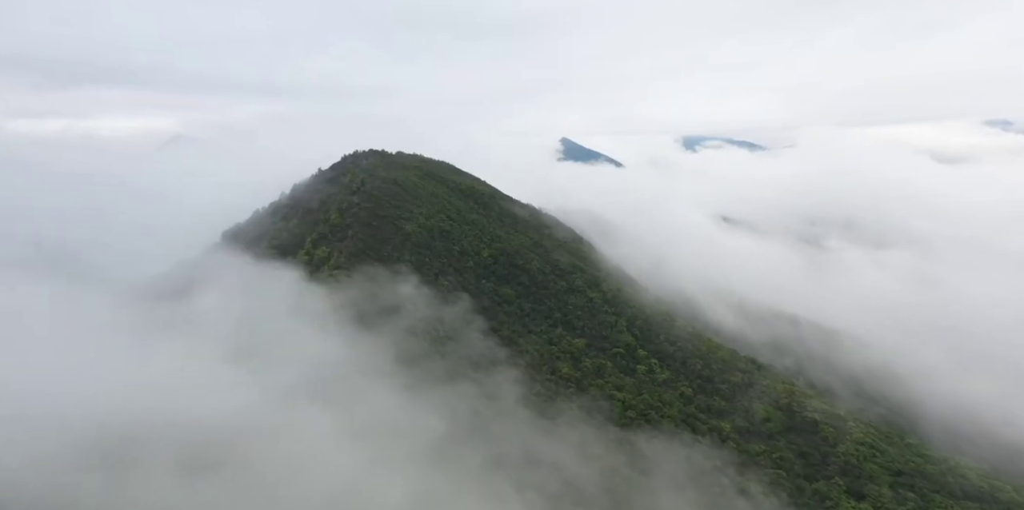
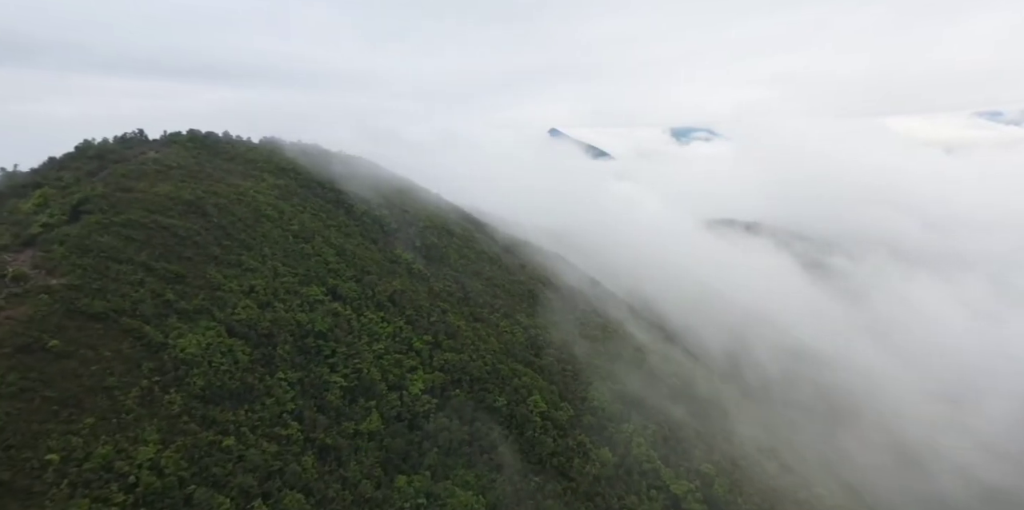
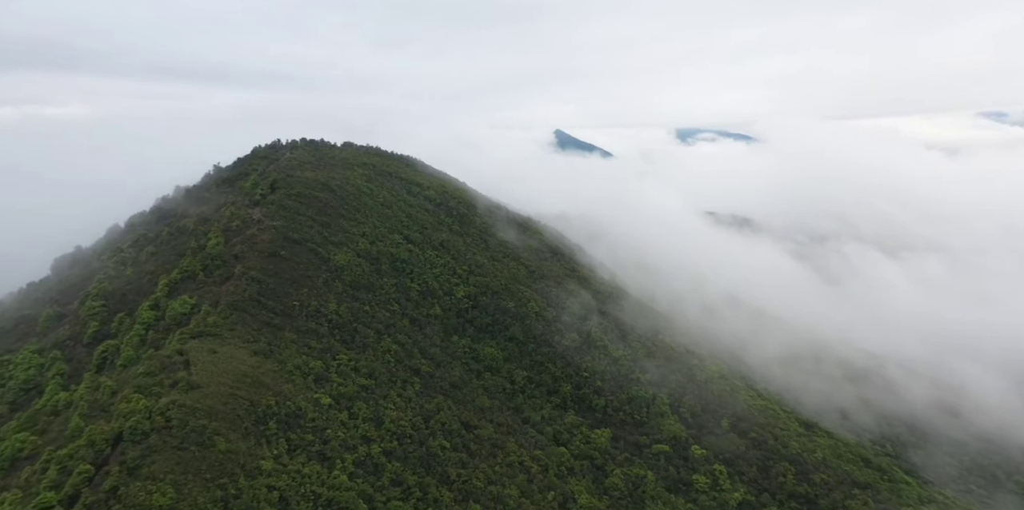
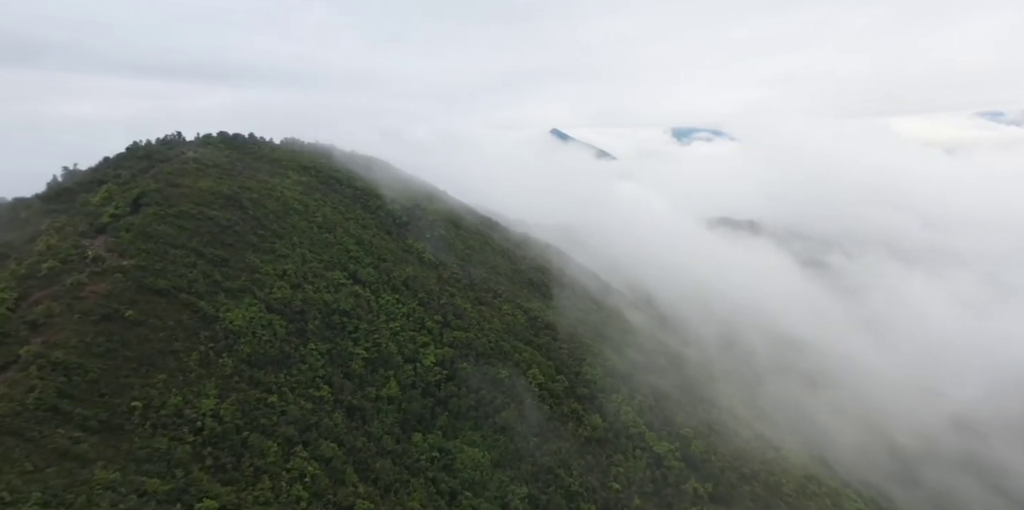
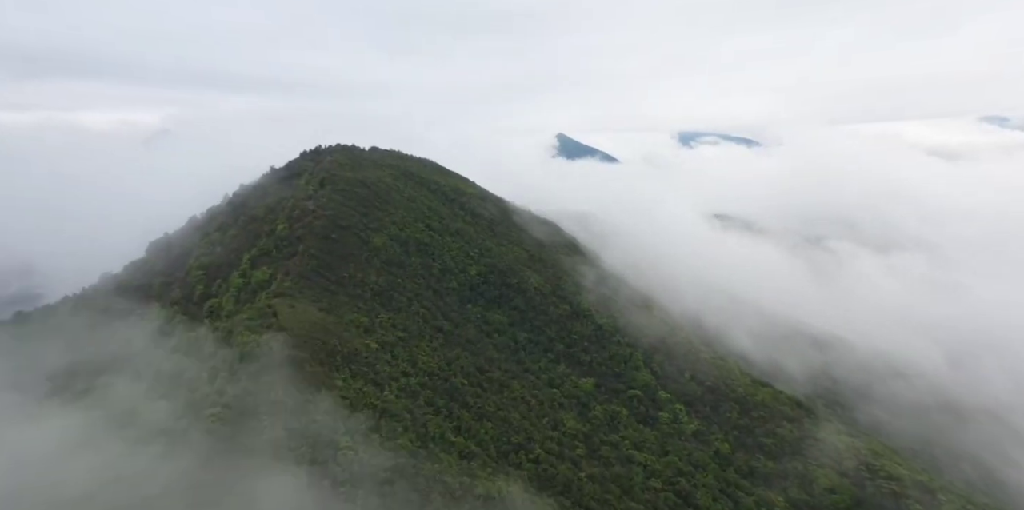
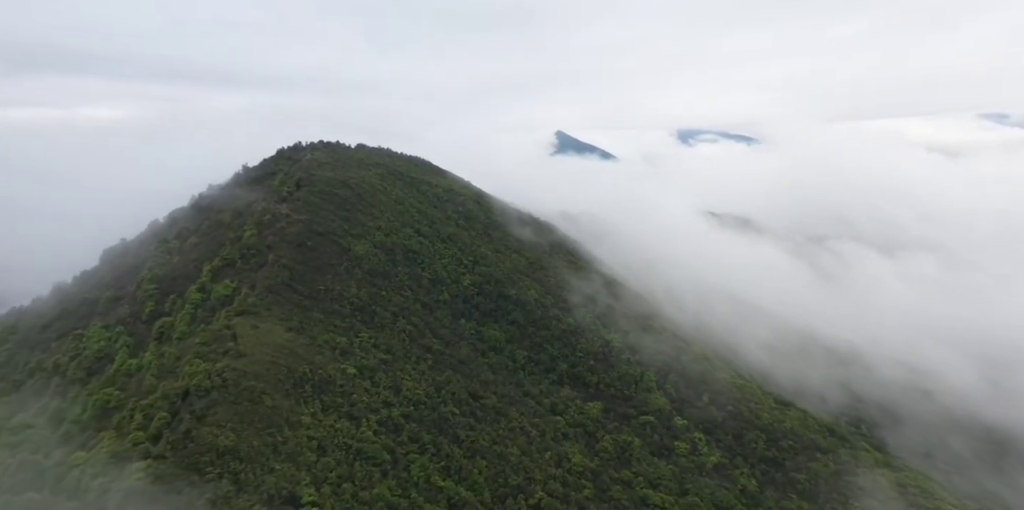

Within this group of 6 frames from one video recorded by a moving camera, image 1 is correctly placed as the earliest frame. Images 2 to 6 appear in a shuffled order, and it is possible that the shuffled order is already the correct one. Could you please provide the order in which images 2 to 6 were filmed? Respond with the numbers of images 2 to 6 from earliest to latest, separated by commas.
5, 6, 3, 4, 2
